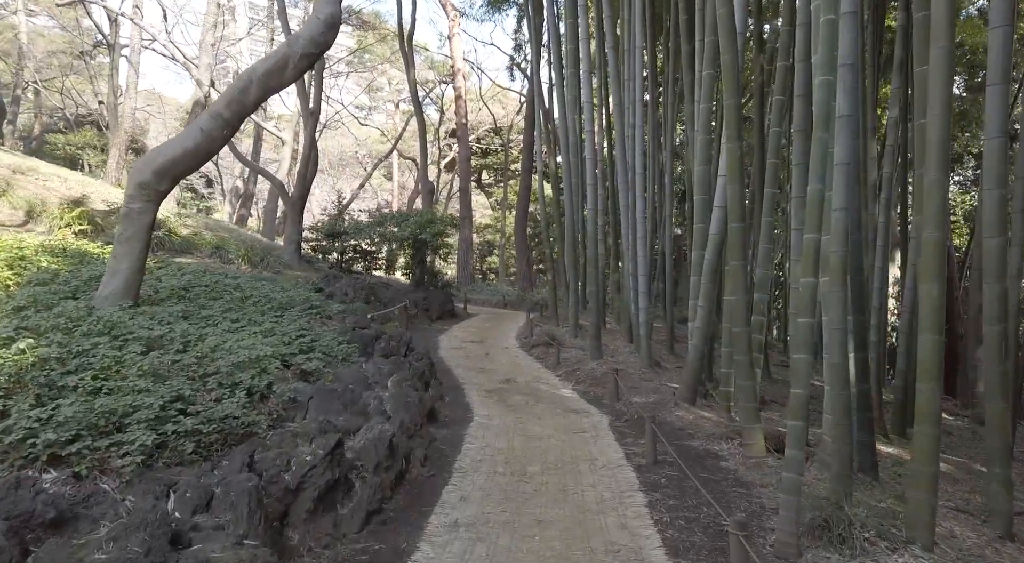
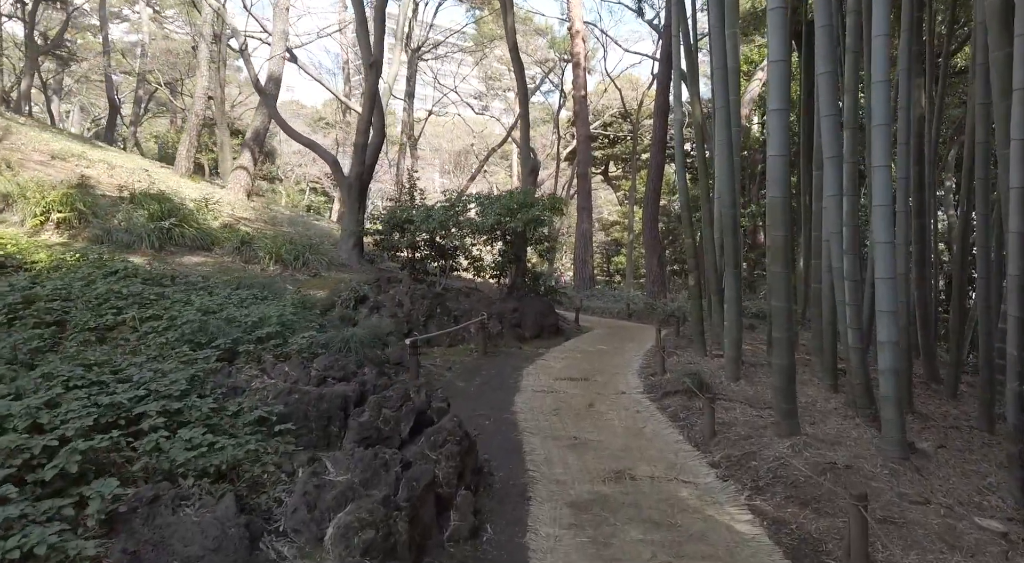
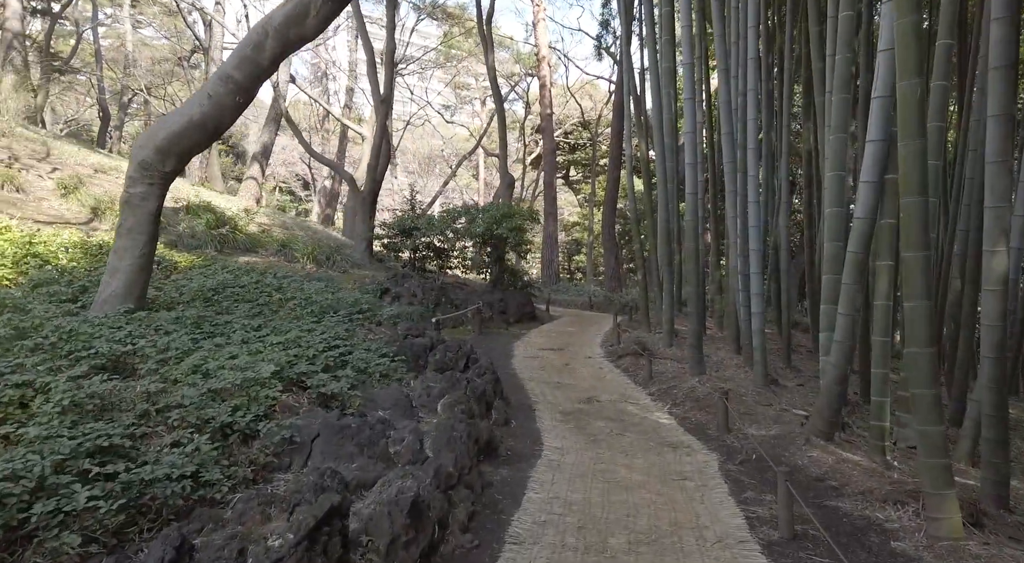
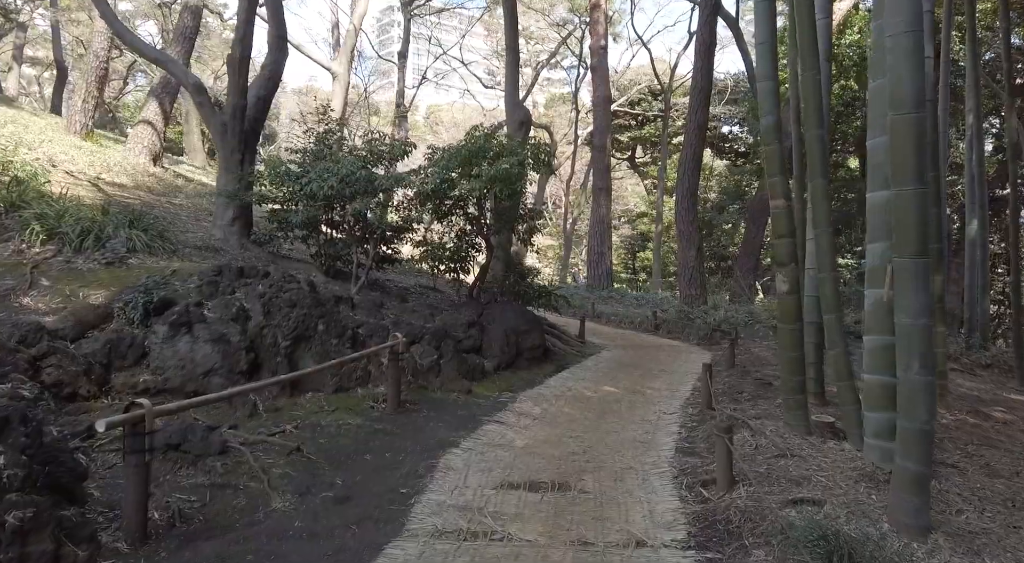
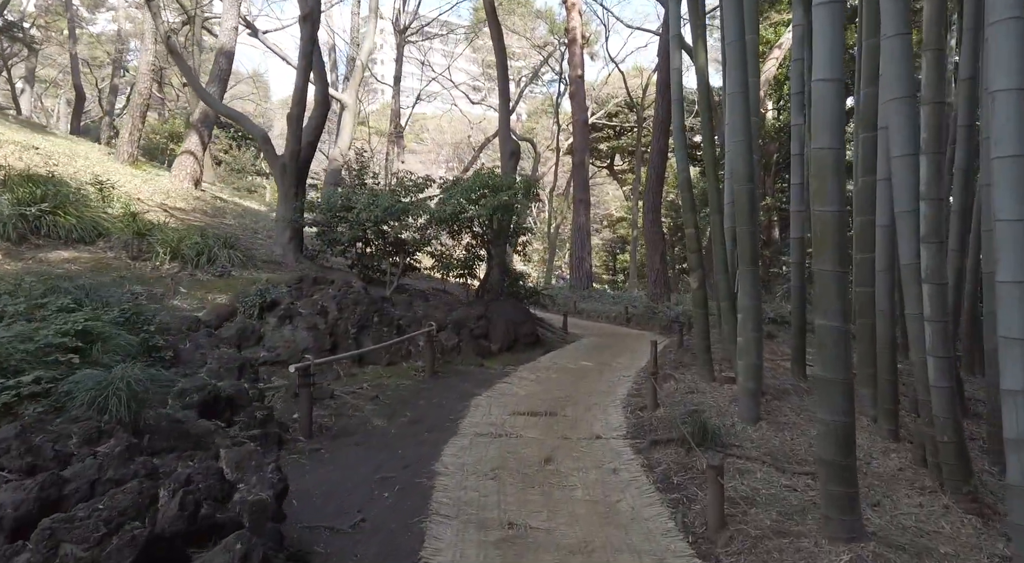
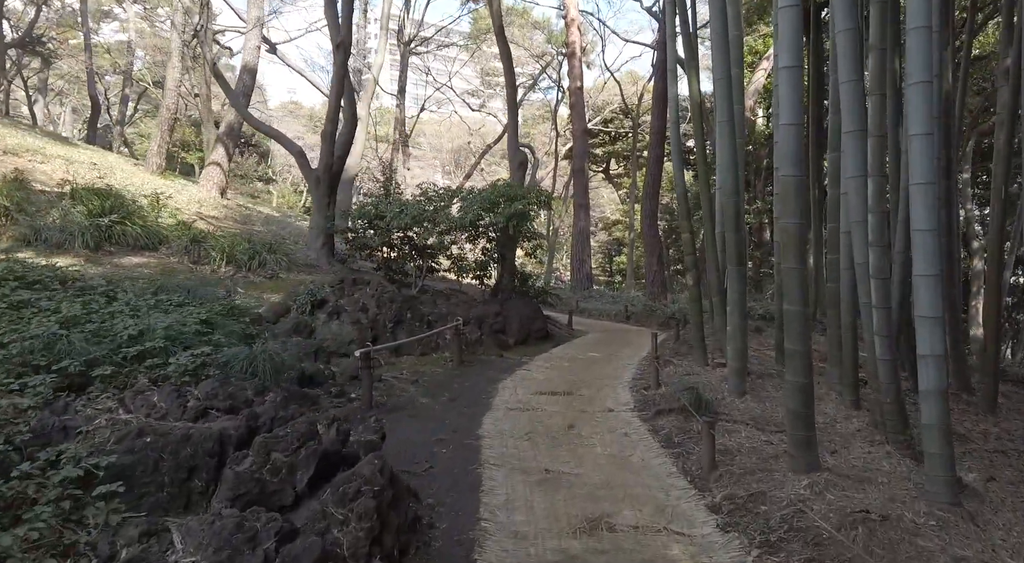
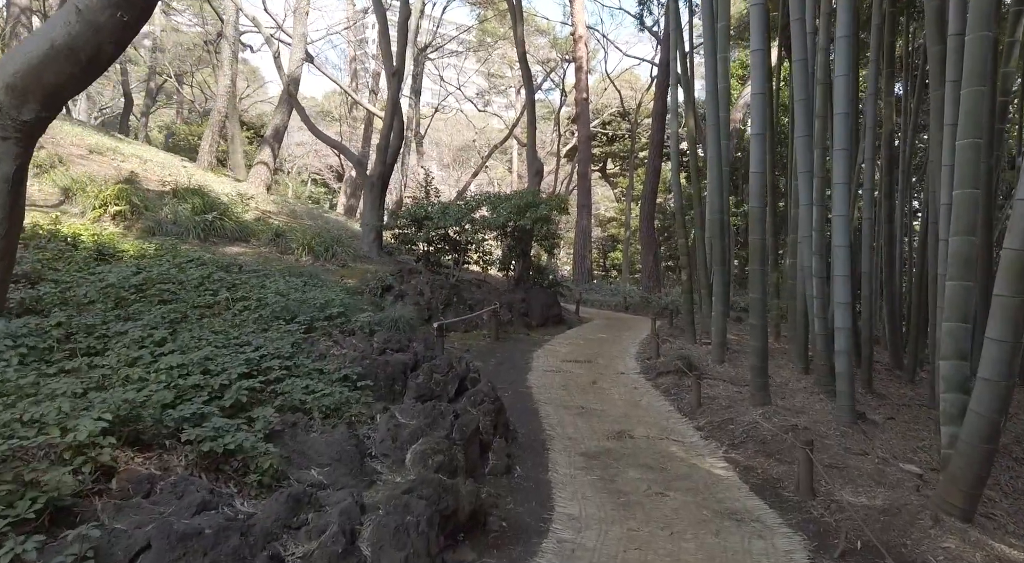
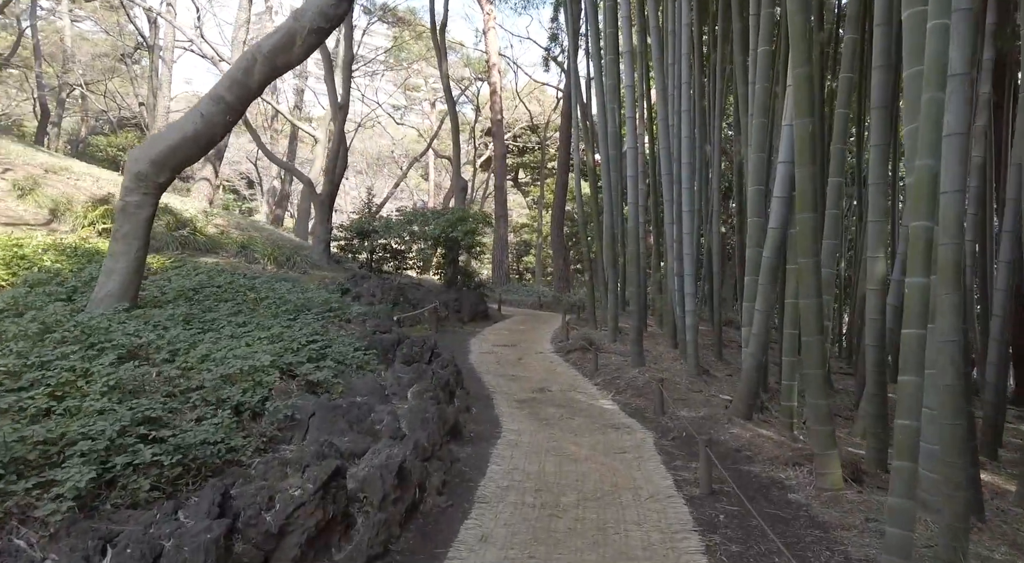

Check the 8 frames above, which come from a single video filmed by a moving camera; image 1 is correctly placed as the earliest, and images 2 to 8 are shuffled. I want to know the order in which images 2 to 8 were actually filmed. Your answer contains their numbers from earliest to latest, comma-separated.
8, 3, 7, 2, 6, 5, 4
